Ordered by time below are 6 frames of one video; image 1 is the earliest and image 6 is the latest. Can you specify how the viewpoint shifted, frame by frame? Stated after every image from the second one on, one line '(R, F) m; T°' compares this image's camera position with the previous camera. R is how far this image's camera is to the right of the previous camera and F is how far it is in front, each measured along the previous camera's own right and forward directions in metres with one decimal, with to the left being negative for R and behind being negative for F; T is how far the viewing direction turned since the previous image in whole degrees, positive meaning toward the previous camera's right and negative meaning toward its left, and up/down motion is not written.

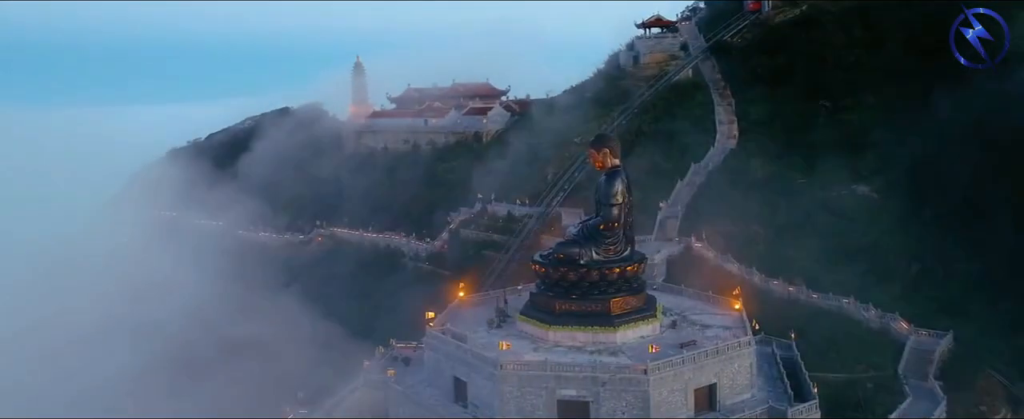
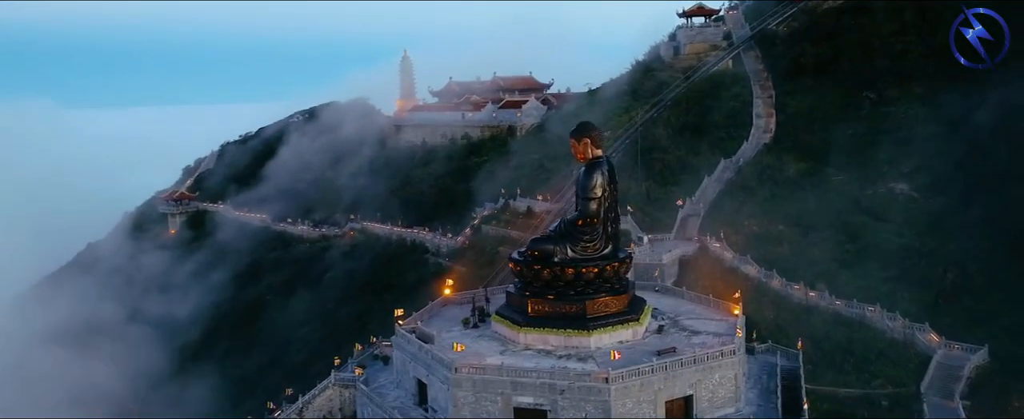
(+2.4, +1.3) m; -6°
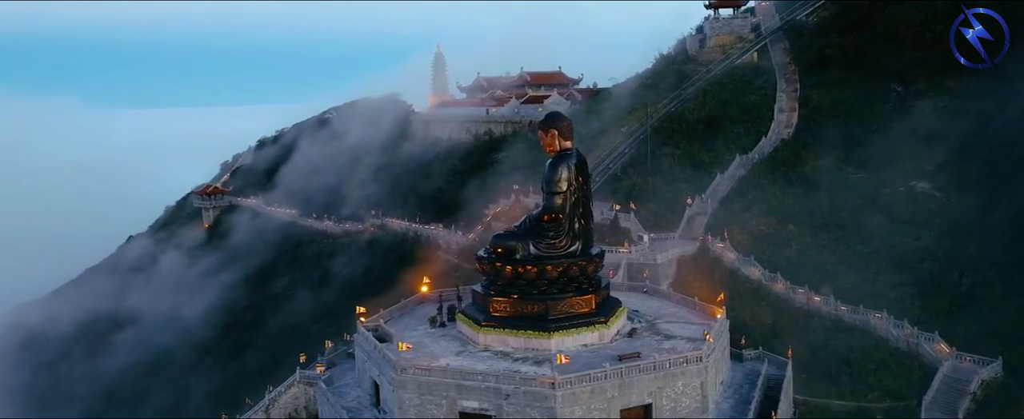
(+2.1, +0.9) m; -4°
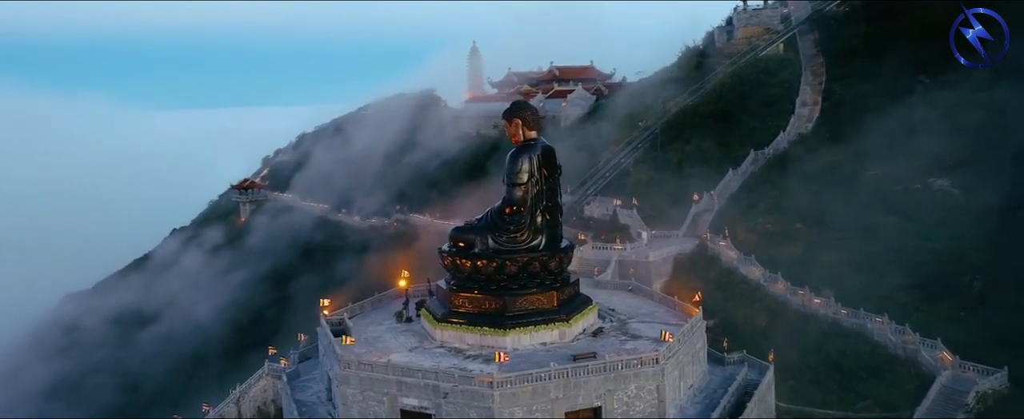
(+2.1, +0.7) m; -4°
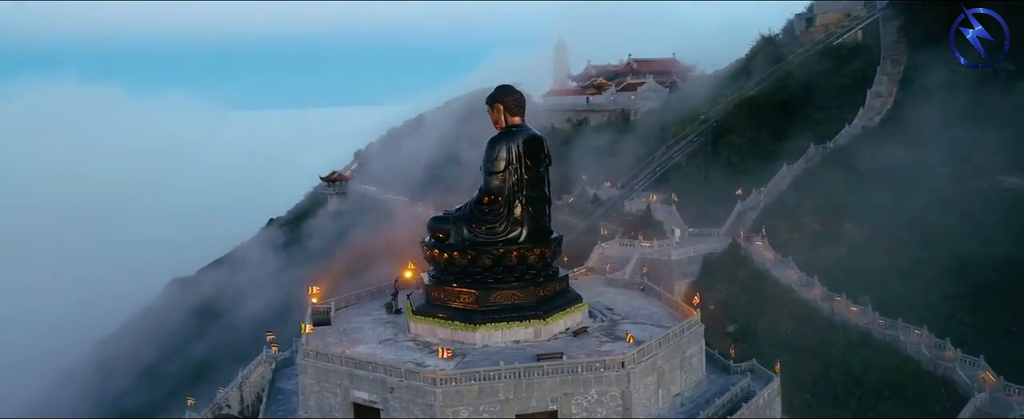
(+2.7, +1.0) m; -8°
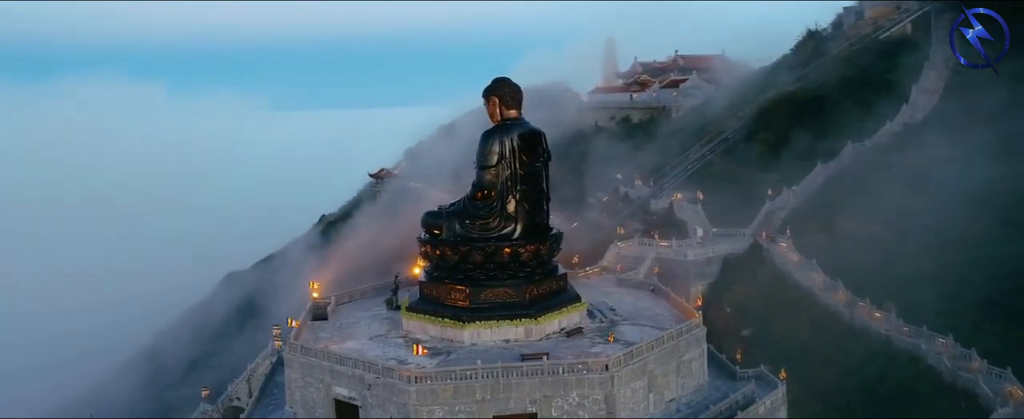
(+1.3, +0.4) m; -5°
